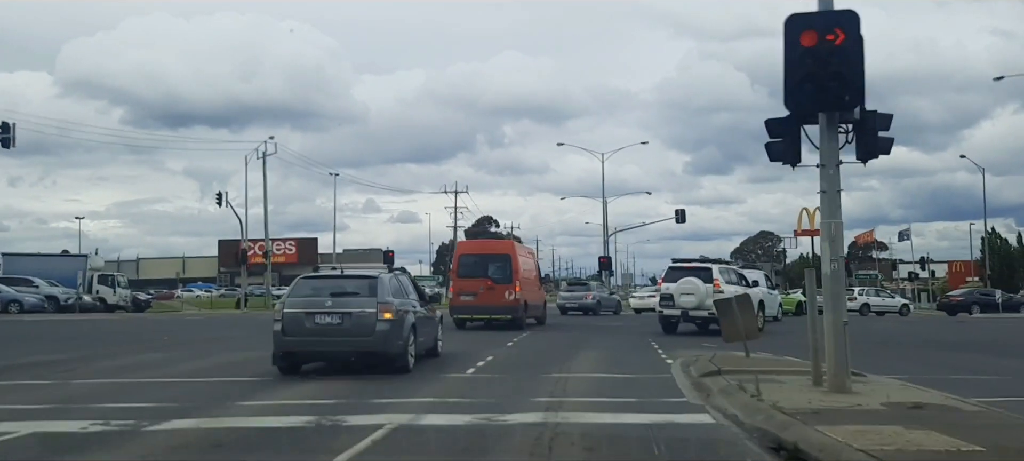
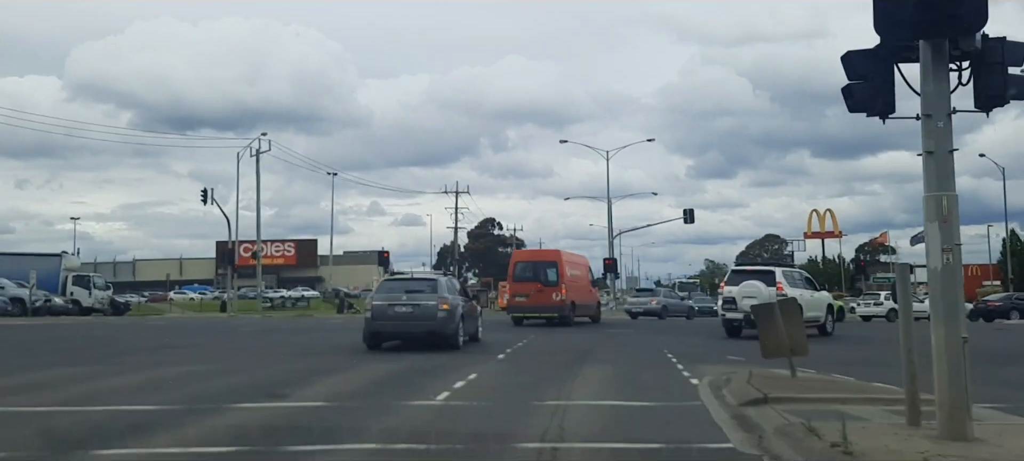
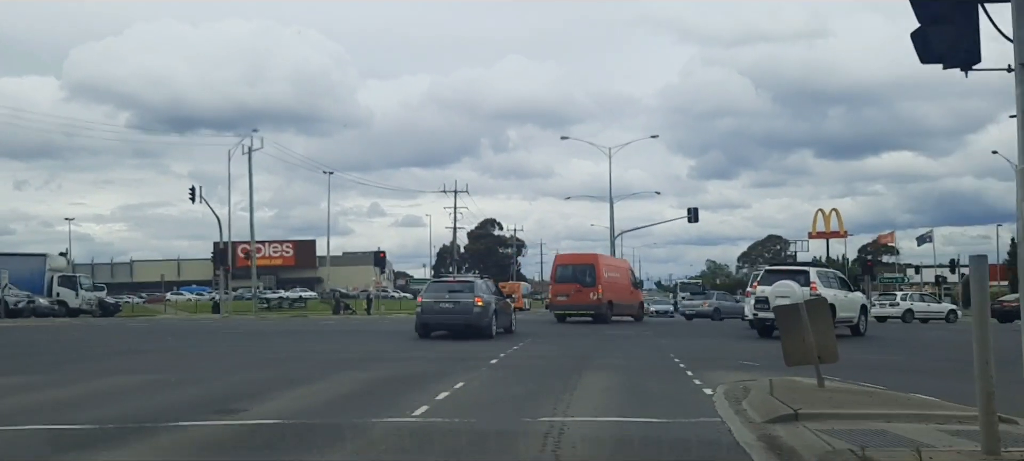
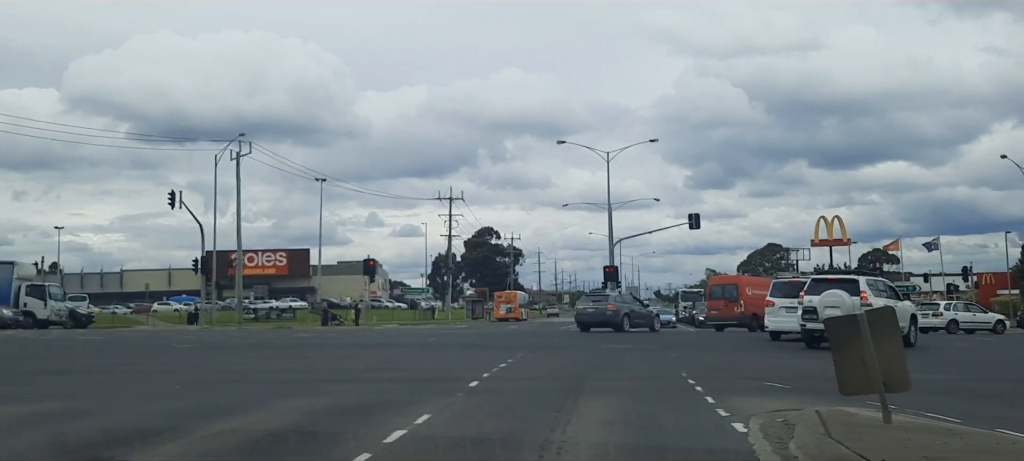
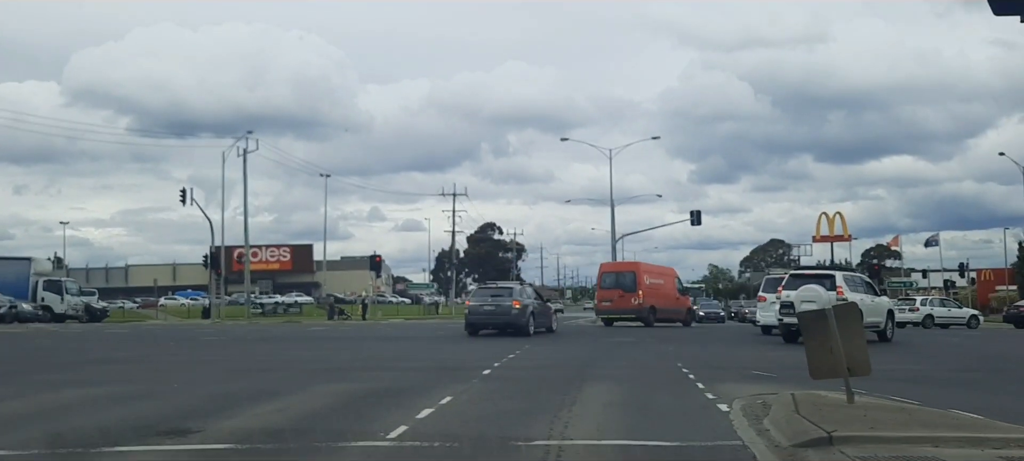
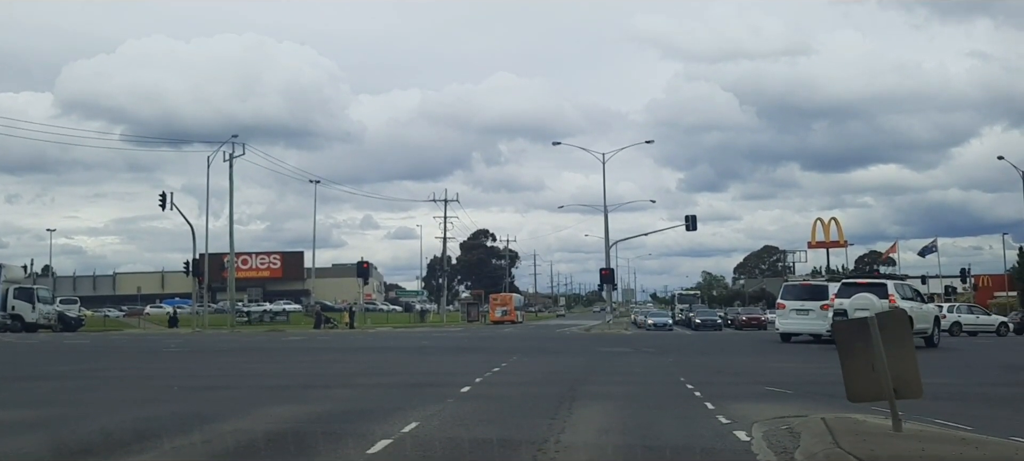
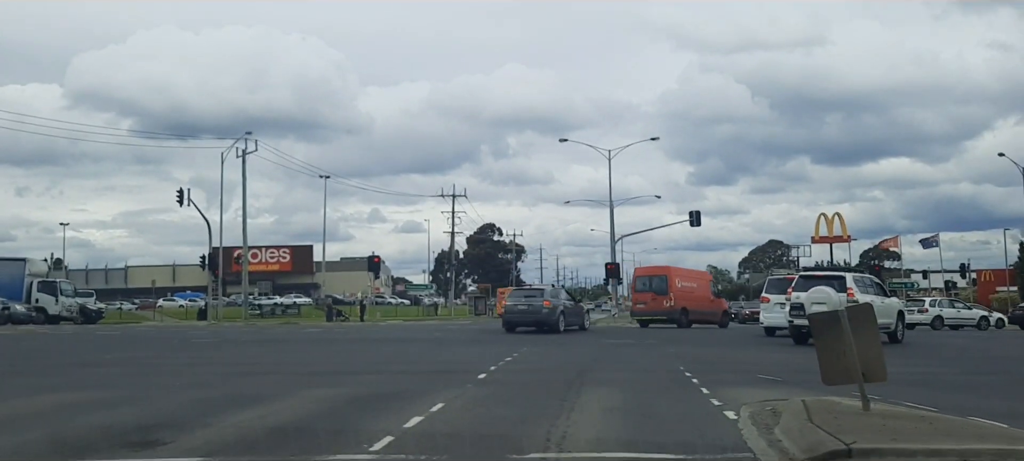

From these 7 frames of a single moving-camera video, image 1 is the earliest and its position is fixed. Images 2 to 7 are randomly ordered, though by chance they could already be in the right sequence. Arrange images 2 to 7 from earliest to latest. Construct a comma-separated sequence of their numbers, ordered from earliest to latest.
2, 3, 5, 7, 4, 6
